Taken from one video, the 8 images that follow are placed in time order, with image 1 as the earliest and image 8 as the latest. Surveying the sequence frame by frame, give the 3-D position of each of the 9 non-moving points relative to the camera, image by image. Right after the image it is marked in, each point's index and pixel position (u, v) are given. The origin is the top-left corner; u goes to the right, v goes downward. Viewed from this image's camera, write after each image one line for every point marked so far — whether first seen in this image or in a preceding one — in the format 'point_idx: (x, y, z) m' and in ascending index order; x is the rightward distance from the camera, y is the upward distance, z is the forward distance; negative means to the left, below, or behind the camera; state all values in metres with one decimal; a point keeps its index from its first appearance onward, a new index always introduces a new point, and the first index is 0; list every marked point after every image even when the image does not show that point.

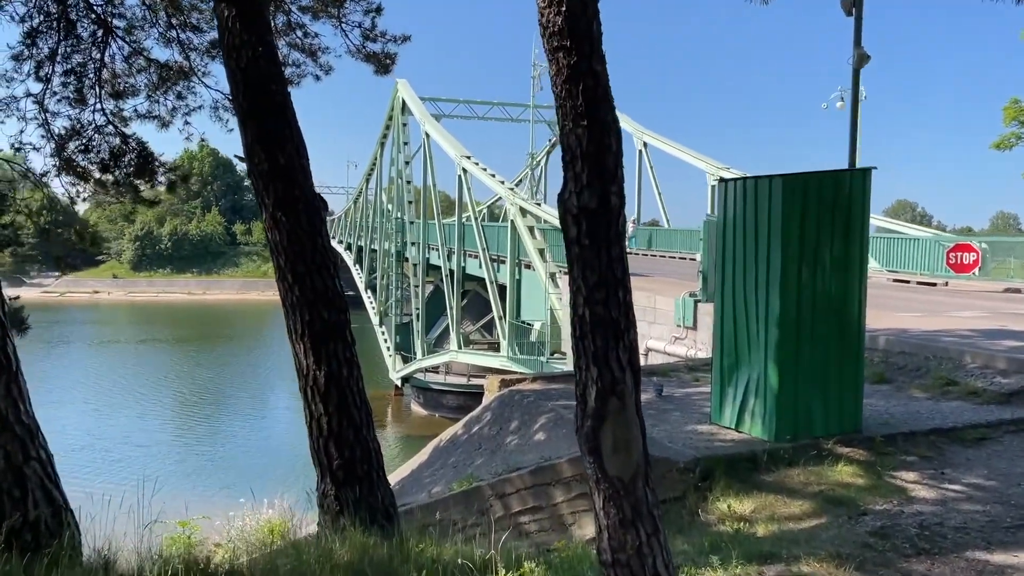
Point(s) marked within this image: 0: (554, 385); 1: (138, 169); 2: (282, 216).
0: (+0.4, -0.9, +7.4) m
1: (-3.4, +1.1, +7.3) m
2: (-1.3, +0.4, +4.6) m
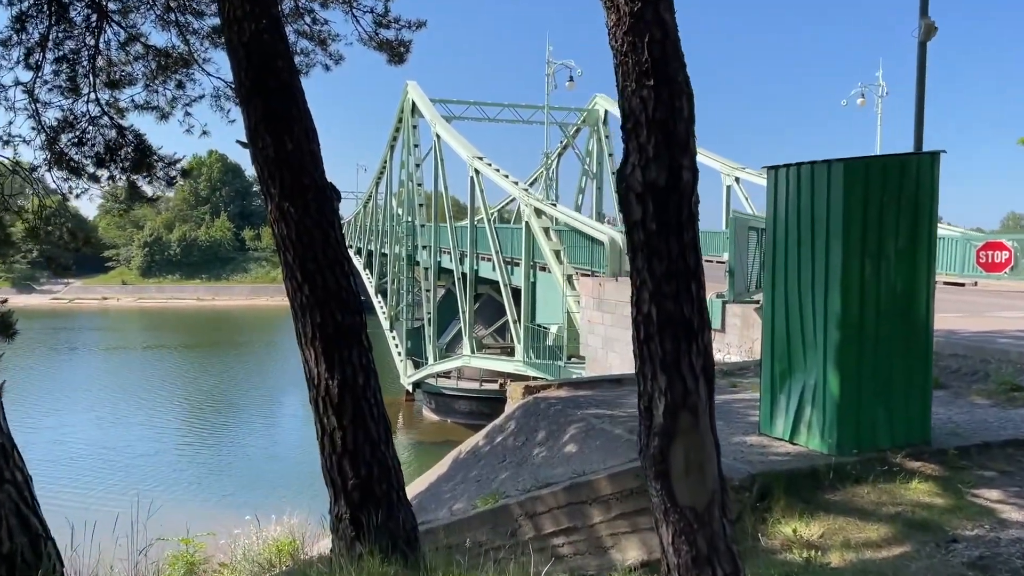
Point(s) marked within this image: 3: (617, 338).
0: (+0.6, -0.9, +6.9) m
1: (-3.2, +1.1, +6.9) m
2: (-1.1, +0.4, +4.1) m
3: (+1.6, -0.8, +12.5) m
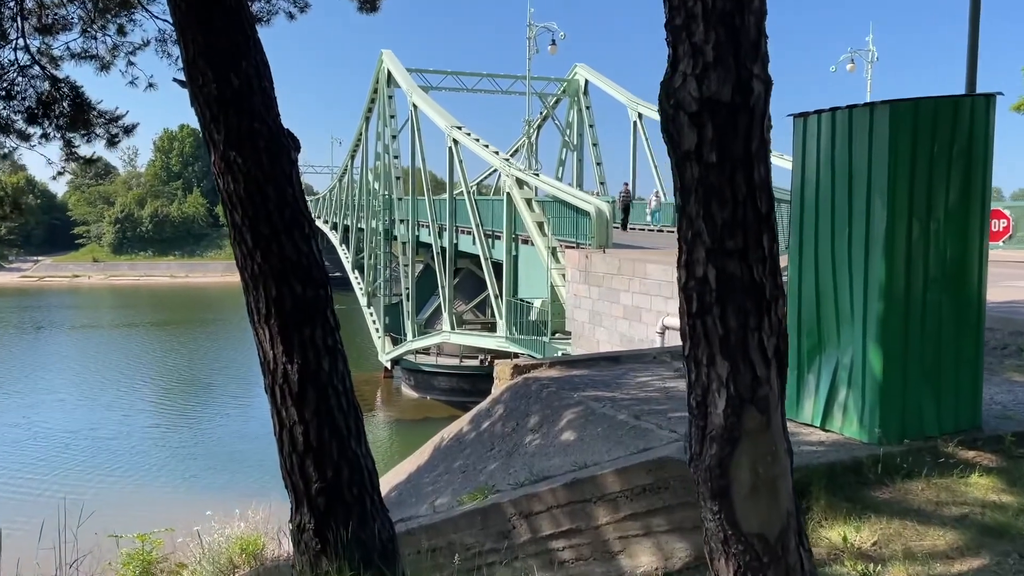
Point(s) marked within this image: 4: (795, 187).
0: (+0.5, -0.7, +6.3) m
1: (-3.3, +1.3, +6.1) m
2: (-1.2, +0.6, +3.4) m
3: (+1.3, -0.4, +11.9) m
4: (+1.5, +0.5, +4.4) m
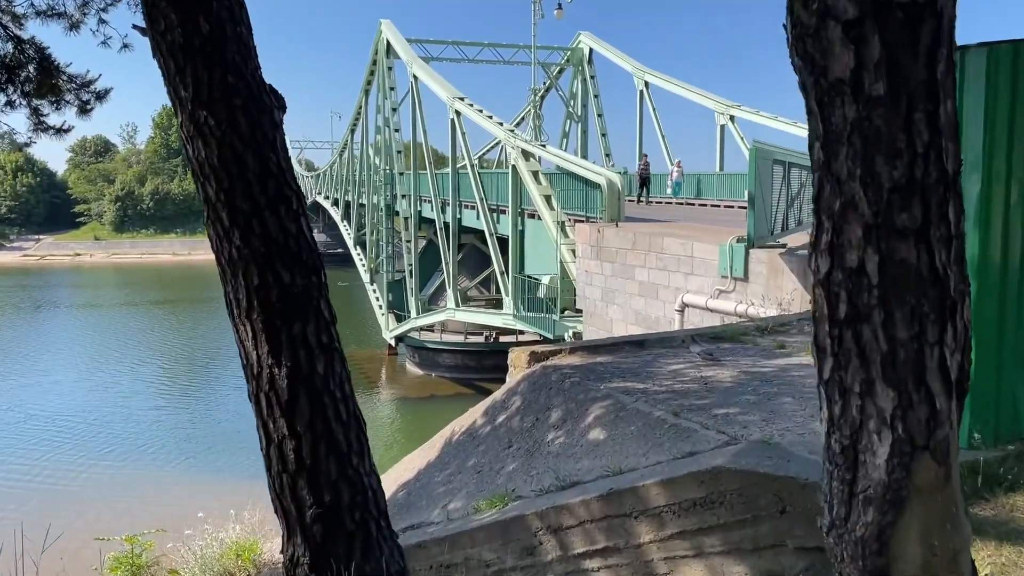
0: (+0.6, -0.5, +5.7) m
1: (-3.2, +1.4, +5.5) m
2: (-1.1, +0.6, +2.8) m
3: (+1.5, 0.0, +11.3) m
4: (+1.6, +0.6, +3.8) m
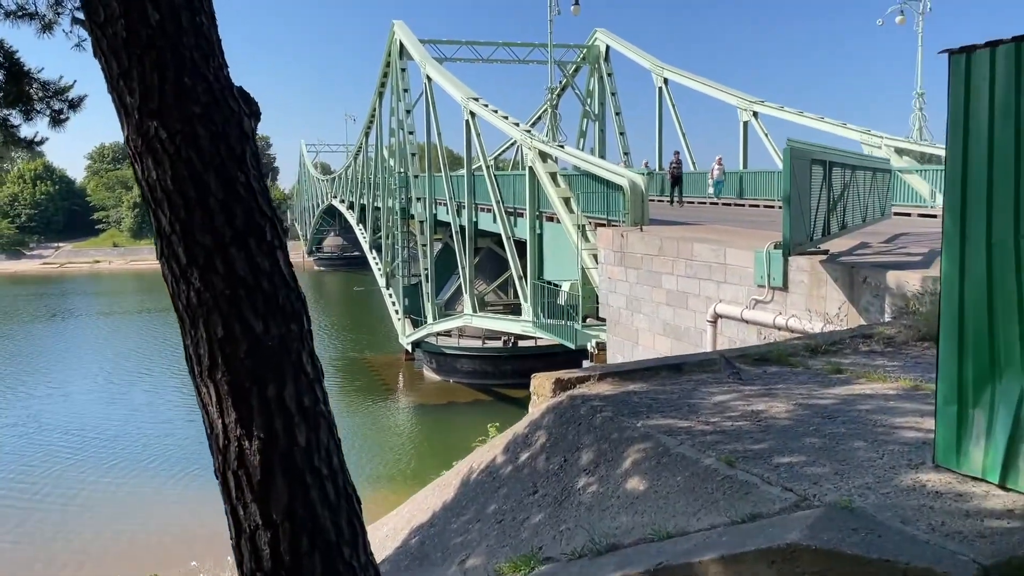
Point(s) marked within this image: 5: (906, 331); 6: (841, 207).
0: (+0.8, -0.6, +5.1) m
1: (-3.1, +1.2, +5.0) m
2: (-1.0, +0.5, +2.3) m
3: (+1.7, -0.1, +10.7) m
4: (+1.7, +0.5, +3.2) m
5: (+2.9, -0.3, +6.0) m
6: (+3.5, +0.8, +8.5) m
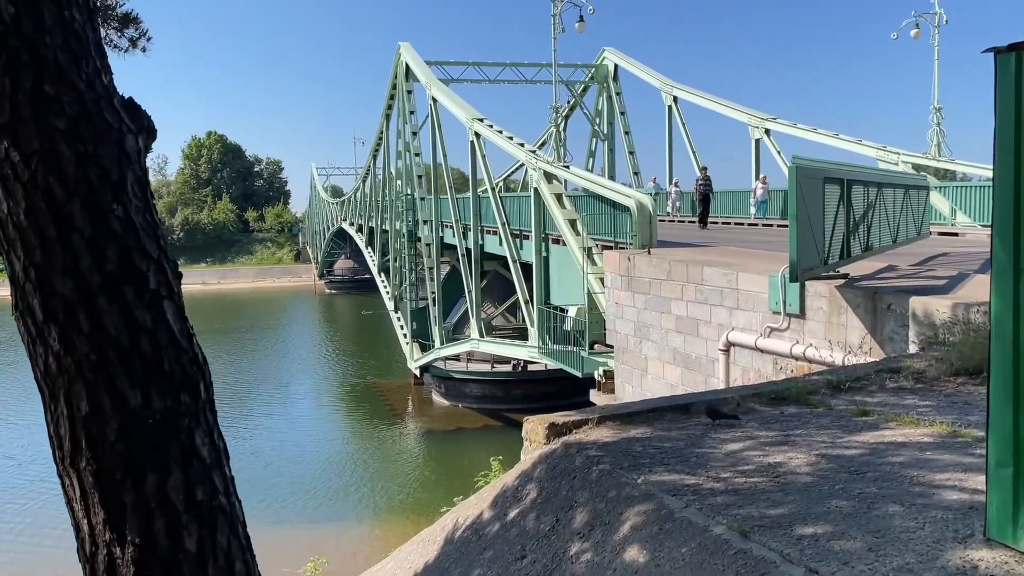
0: (+0.7, -0.8, +4.6) m
1: (-3.2, +1.0, +4.5) m
2: (-1.1, +0.3, +1.8) m
3: (+1.8, -0.5, +10.1) m
4: (+1.6, +0.4, +2.7) m
5: (+2.9, -0.5, +5.5) m
6: (+3.5, +0.6, +8.0) m
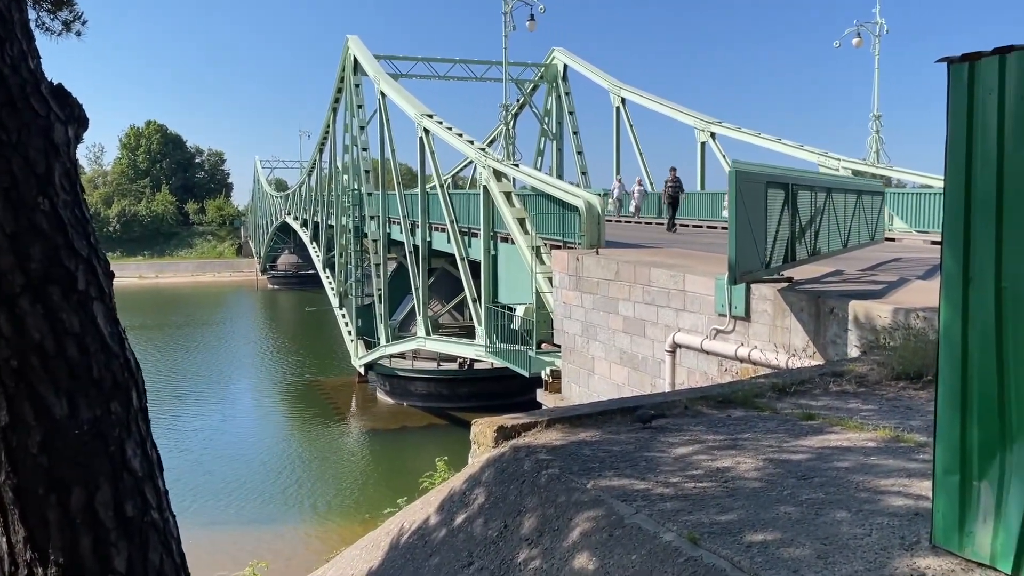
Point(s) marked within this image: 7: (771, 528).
0: (+0.4, -0.8, +4.6) m
1: (-3.4, +1.0, +4.2) m
2: (-1.2, +0.3, +1.7) m
3: (+1.1, -0.5, +10.1) m
4: (+1.5, +0.4, +2.7) m
5: (+2.5, -0.6, +5.6) m
6: (+3.0, +0.6, +8.1) m
7: (+1.0, -0.9, +3.1) m
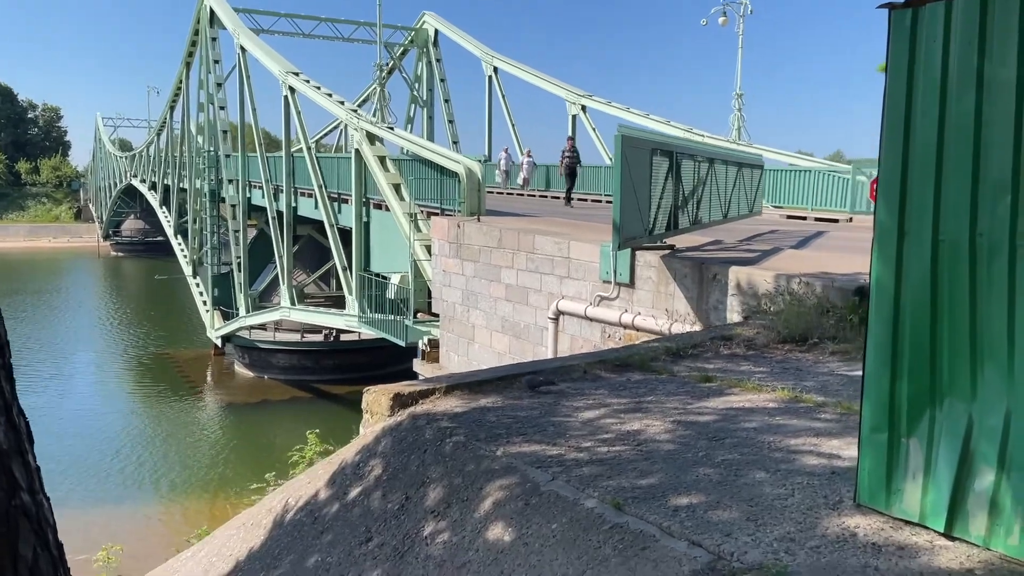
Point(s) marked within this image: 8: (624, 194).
0: (-0.1, -0.6, +4.4) m
1: (-3.8, +1.2, +3.3) m
2: (-1.2, +0.4, +1.2) m
3: (-0.4, -0.1, +10.0) m
4: (+1.2, +0.5, +2.6) m
5: (+1.8, -0.3, +5.7) m
6: (+1.8, +0.9, +8.2) m
7: (+0.7, -0.8, +3.0) m
8: (+1.0, +0.8, +7.0) m
